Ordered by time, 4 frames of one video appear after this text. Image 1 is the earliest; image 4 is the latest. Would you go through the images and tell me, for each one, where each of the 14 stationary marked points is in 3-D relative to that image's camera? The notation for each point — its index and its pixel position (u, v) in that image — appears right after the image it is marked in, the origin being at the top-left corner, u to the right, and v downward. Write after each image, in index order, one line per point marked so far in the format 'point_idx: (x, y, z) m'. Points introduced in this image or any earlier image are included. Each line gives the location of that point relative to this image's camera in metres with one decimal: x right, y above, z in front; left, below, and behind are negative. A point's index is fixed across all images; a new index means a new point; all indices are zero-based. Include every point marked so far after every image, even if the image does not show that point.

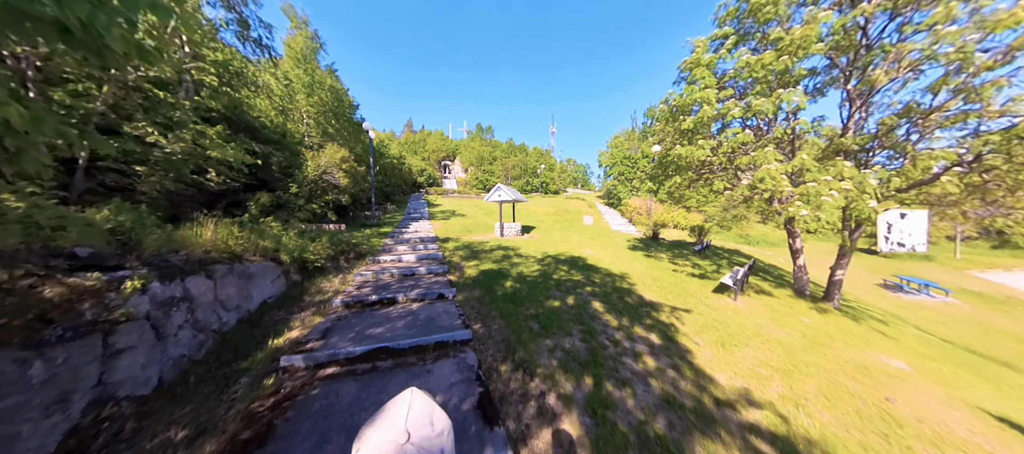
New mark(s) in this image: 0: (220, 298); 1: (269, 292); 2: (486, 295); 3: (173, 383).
0: (-3.6, -0.9, +3.2) m
1: (-3.8, -1.0, +4.0) m
2: (-0.4, -1.0, +3.9) m
3: (-3.1, -1.4, +2.3) m
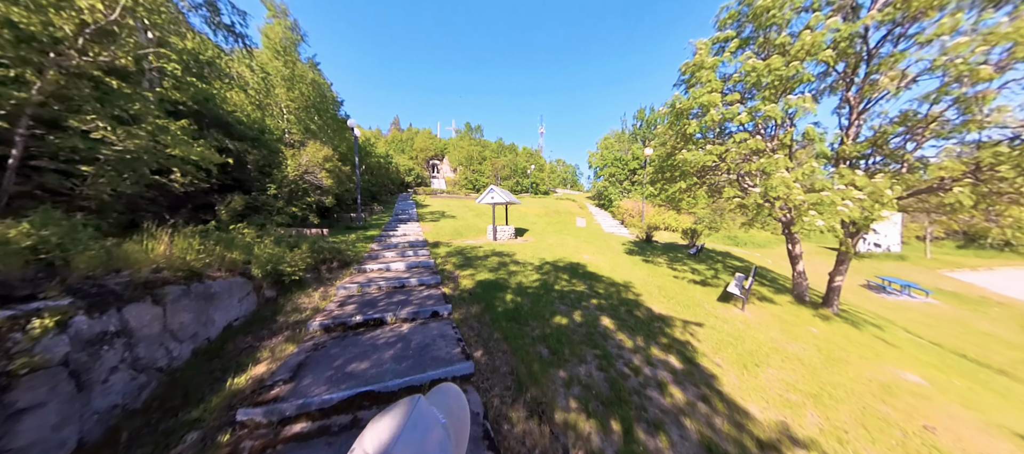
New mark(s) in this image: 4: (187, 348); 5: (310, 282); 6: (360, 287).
0: (-3.5, -1.0, +2.7) m
1: (-3.7, -1.2, +3.5) m
2: (-0.4, -1.2, +3.6) m
3: (-3.0, -1.6, +1.9) m
4: (-3.5, -1.3, +2.8) m
5: (-3.7, -1.0, +4.8) m
6: (-2.6, -1.0, +4.4) m
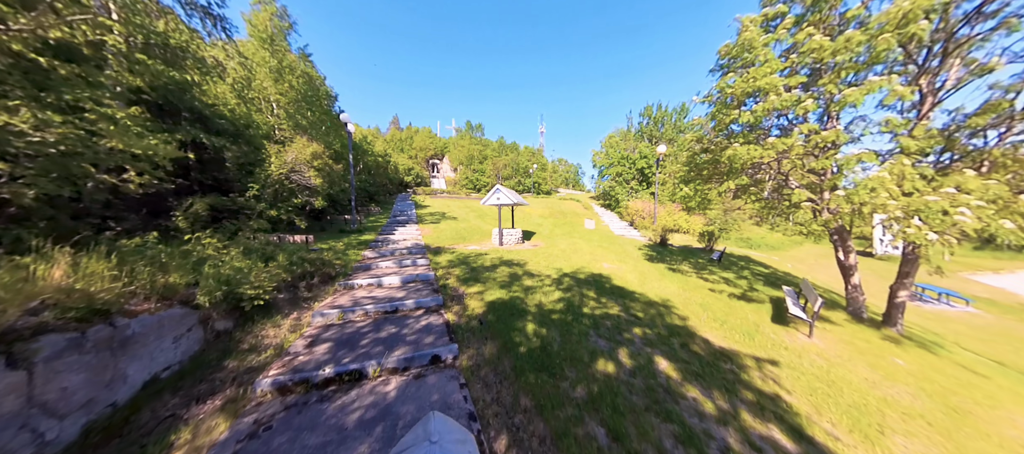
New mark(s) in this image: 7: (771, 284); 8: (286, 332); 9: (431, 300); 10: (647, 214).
0: (-3.2, -1.2, +1.8) m
1: (-3.4, -1.3, +2.6) m
2: (-0.1, -1.3, +2.7) m
3: (-2.7, -1.7, +1.0) m
4: (-3.2, -1.5, +1.9) m
5: (-3.5, -1.2, +3.9) m
6: (-2.3, -1.2, +3.5) m
7: (+9.0, -2.0, +9.1) m
8: (-2.9, -1.3, +3.3) m
9: (-1.2, -1.1, +3.9) m
10: (+9.8, +0.9, +18.7) m
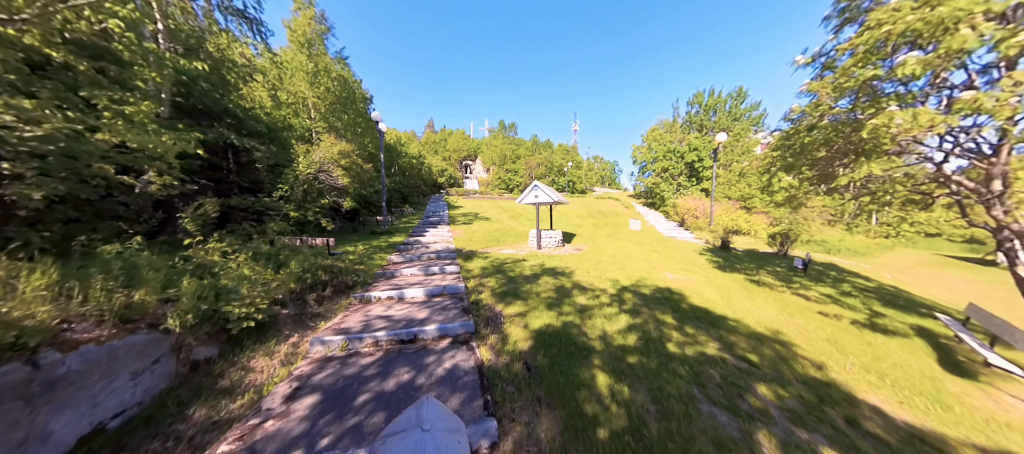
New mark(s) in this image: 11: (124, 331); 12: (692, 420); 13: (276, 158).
0: (-2.9, -1.2, +1.1) m
1: (-3.0, -1.3, +1.9) m
2: (+0.4, -1.3, +1.6) m
3: (-2.4, -1.7, +0.3) m
4: (-2.8, -1.5, +1.2) m
5: (-2.8, -1.2, +3.3) m
6: (-1.7, -1.2, +2.7) m
7: (+10.2, -2.1, +6.9) m
8: (-2.3, -1.3, +2.6) m
9: (-0.6, -1.1, +2.9) m
10: (+12.0, +0.8, +16.4) m
11: (-3.2, -0.8, +2.1) m
12: (+1.3, -1.4, +1.9) m
13: (-6.3, +1.9, +7.0) m
